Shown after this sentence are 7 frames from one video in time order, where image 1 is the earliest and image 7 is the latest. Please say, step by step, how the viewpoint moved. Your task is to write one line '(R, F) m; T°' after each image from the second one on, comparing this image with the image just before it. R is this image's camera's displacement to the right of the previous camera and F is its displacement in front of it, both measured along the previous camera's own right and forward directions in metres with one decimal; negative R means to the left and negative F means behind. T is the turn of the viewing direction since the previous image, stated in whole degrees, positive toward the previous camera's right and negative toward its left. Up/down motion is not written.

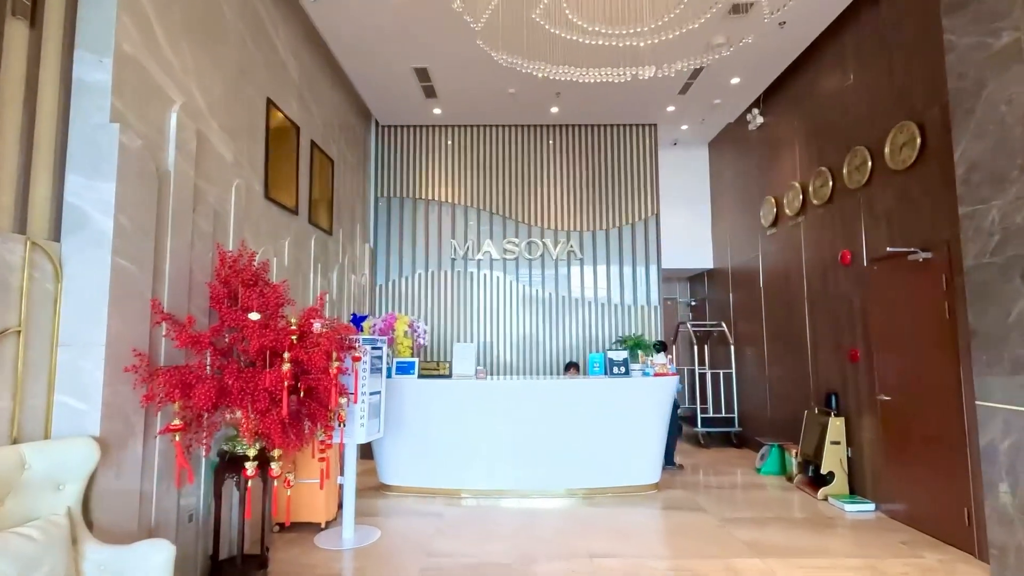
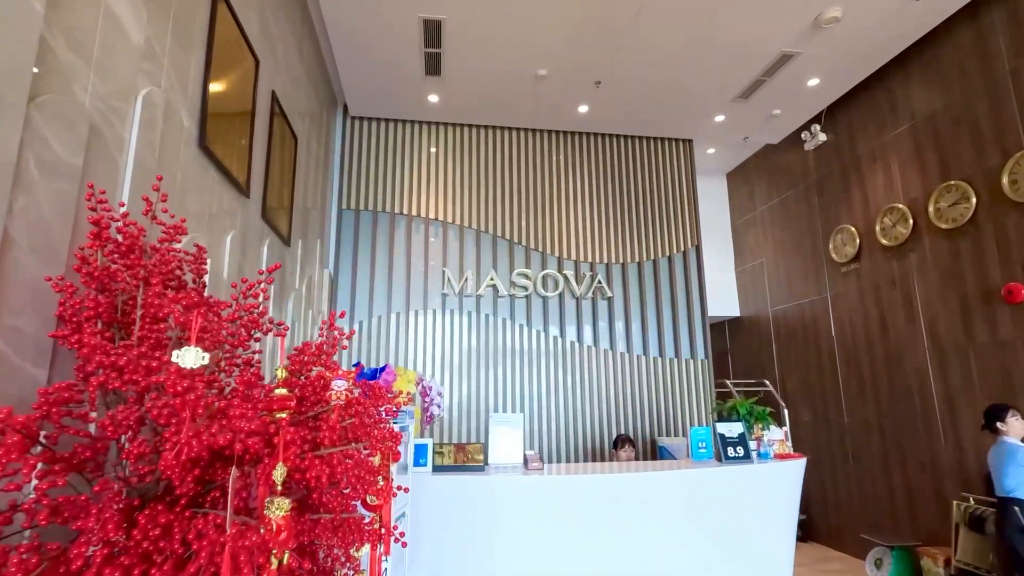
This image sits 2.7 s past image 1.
(-1.0, +1.8) m; +9°
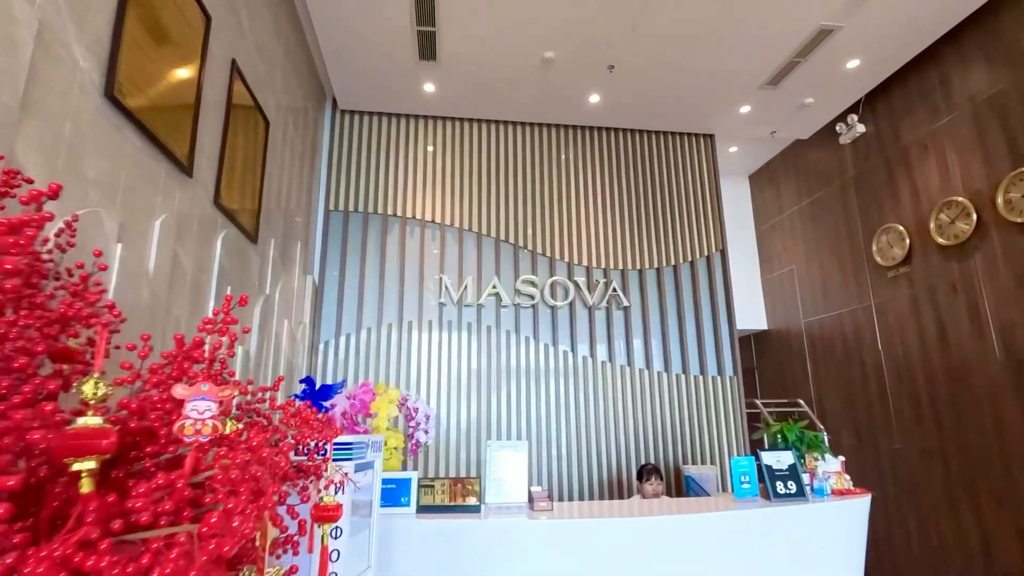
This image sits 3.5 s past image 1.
(0.0, +0.6) m; -1°
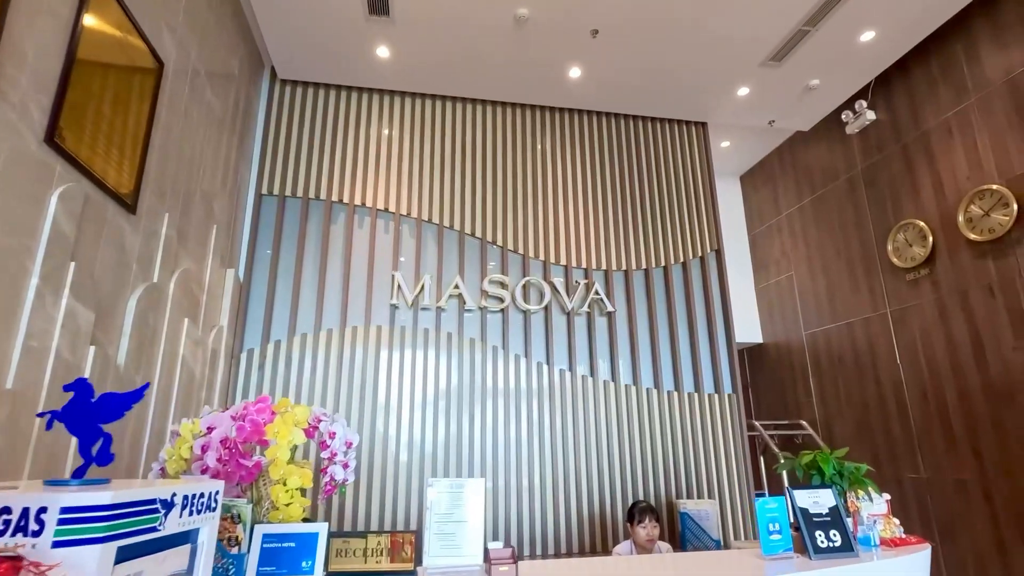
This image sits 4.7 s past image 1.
(+0.1, +0.7) m; +2°
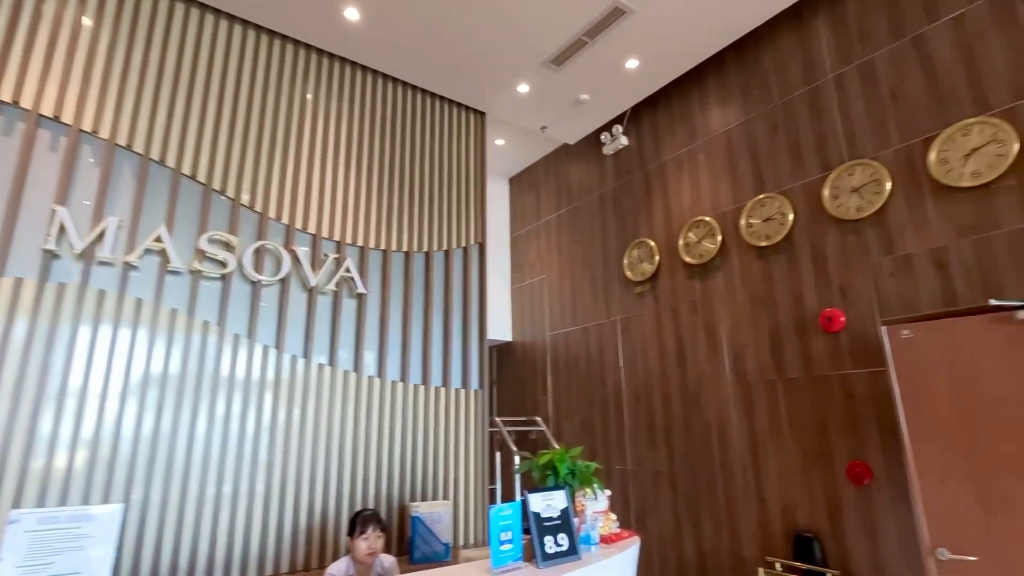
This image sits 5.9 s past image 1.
(+0.2, +0.4) m; +25°
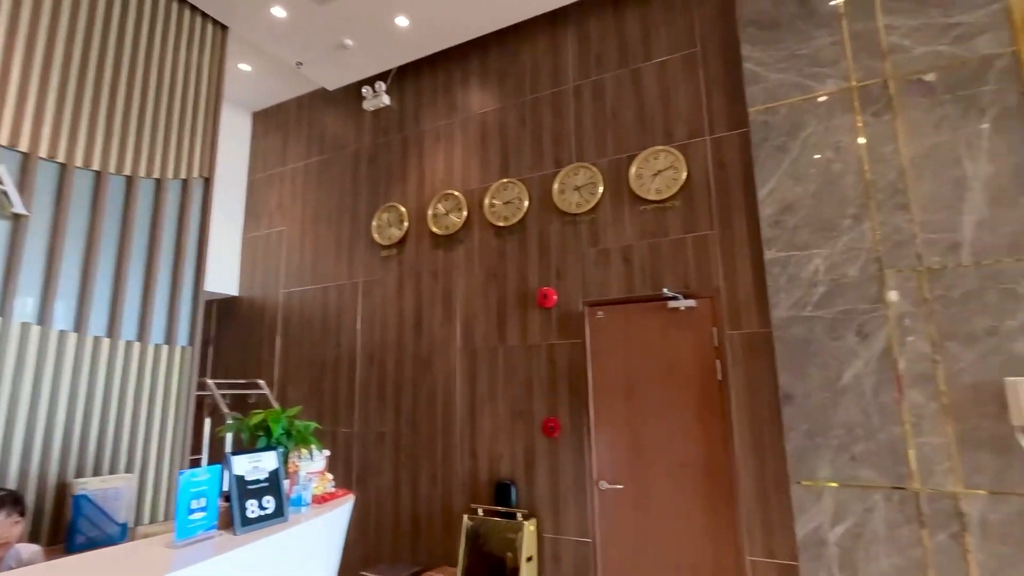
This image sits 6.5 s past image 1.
(0.0, 0.0) m; +26°
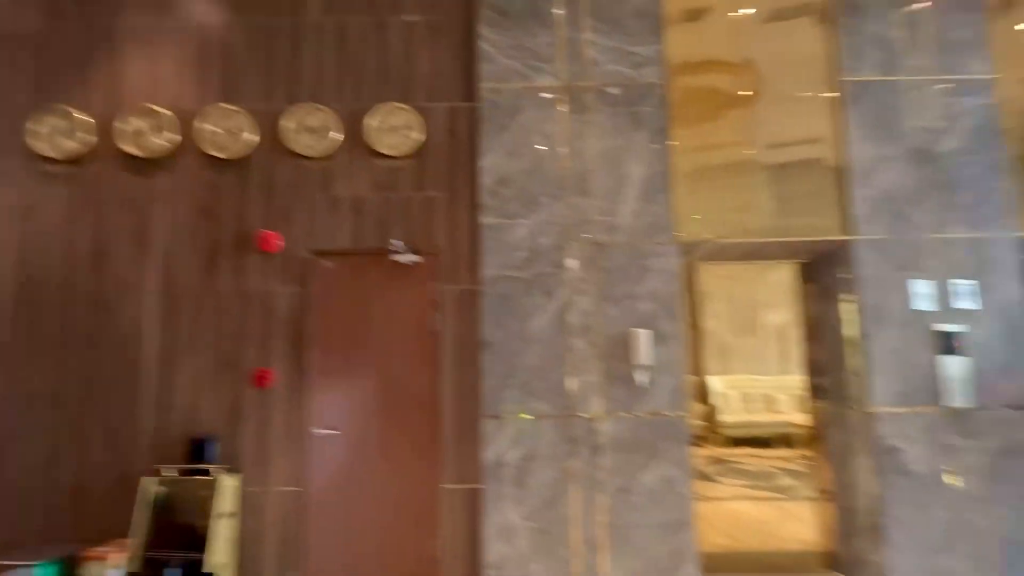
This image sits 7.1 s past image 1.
(+0.1, -0.1) m; +27°
